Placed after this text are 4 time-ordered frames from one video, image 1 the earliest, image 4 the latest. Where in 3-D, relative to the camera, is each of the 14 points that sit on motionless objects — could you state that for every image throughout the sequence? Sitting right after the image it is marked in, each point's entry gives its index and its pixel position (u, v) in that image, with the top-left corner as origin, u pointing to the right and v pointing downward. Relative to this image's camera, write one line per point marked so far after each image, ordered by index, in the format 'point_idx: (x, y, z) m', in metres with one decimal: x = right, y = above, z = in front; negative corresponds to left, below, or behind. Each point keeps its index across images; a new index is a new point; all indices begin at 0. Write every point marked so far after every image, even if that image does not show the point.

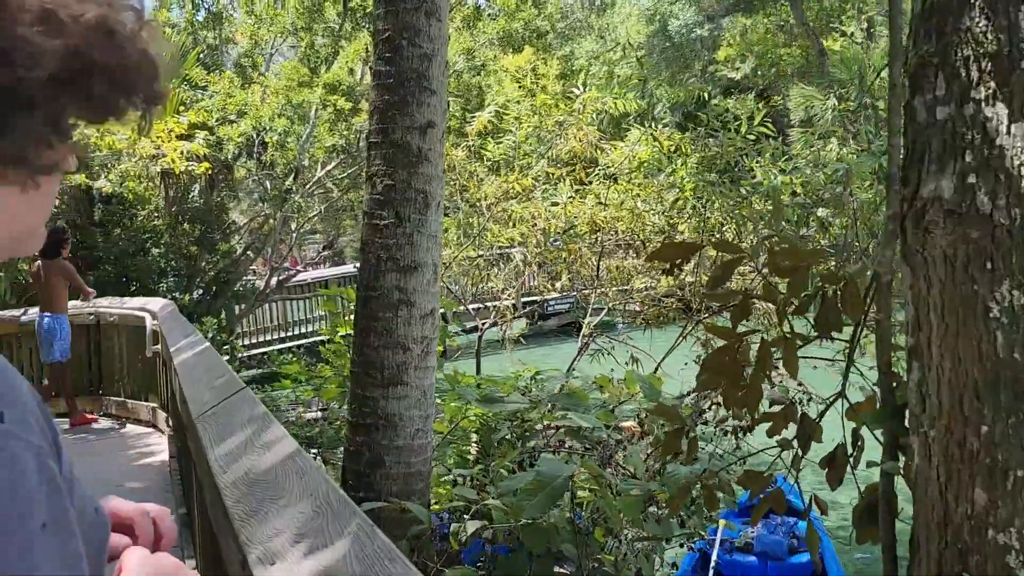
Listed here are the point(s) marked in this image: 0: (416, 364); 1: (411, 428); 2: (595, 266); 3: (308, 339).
0: (-0.3, -0.2, +2.8) m
1: (-0.3, -0.5, +2.8) m
2: (+0.6, +0.2, +6.6) m
3: (-3.4, -0.8, +14.3) m
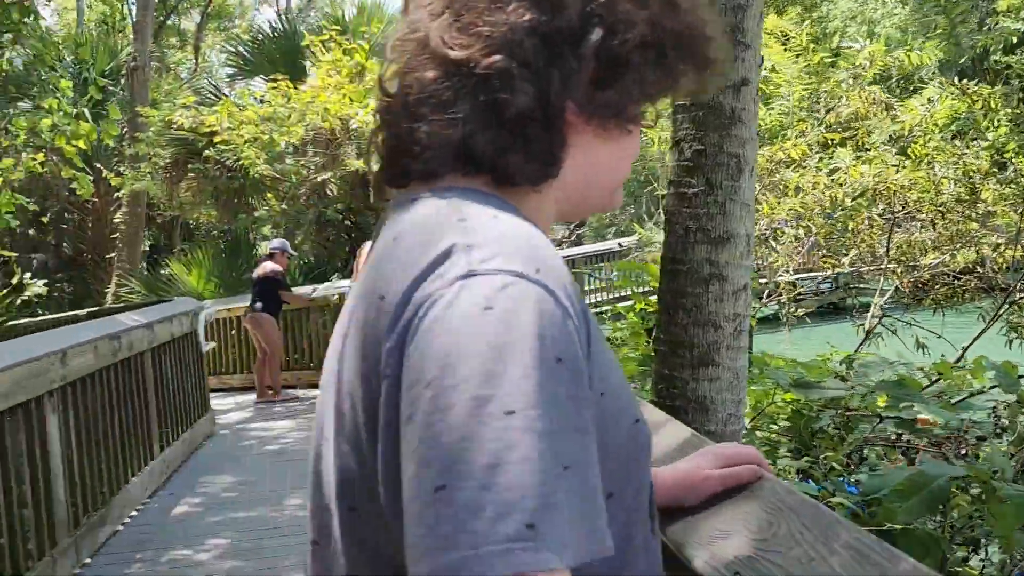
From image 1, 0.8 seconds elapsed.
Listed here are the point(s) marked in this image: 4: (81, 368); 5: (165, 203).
0: (+0.7, -0.2, +2.6) m
1: (+0.6, -0.4, +2.6) m
2: (+2.6, +0.3, +6.0) m
3: (+0.7, -0.5, +14.5) m
4: (-1.9, -0.4, +3.8) m
5: (-5.0, +1.2, +12.3) m
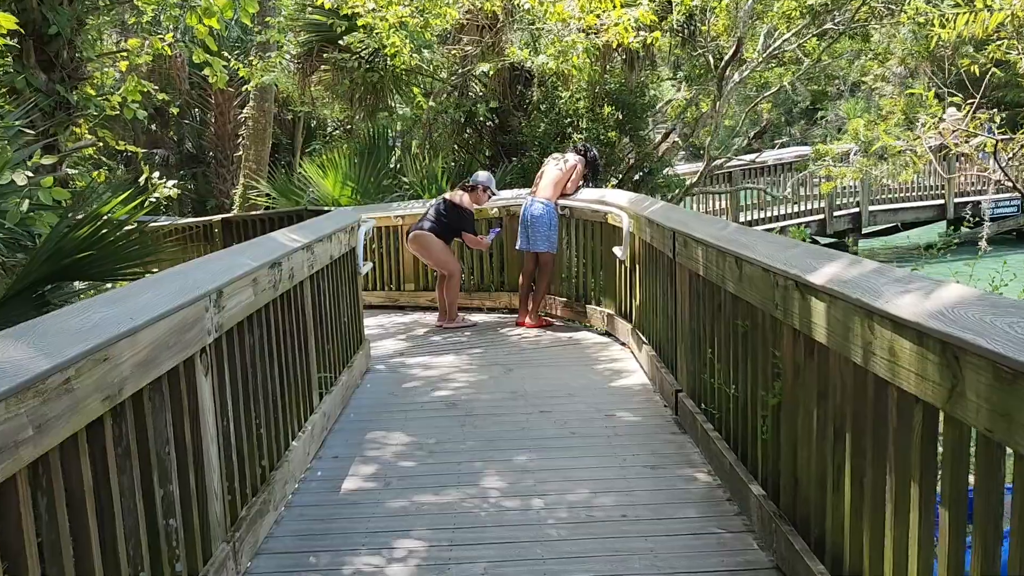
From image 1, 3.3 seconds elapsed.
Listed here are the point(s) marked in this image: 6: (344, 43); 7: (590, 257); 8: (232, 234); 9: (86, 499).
0: (+1.5, -0.1, +1.3) m
1: (+1.5, -0.3, +1.3) m
2: (+3.8, +0.6, +4.4) m
3: (+3.0, +0.8, +13.1) m
4: (-0.9, -0.1, +2.8) m
5: (-2.9, +2.5, +11.4) m
6: (-1.8, +2.6, +9.1) m
7: (+0.6, +0.2, +6.3) m
8: (-2.3, +0.4, +7.0) m
9: (-0.9, -0.4, +1.8) m
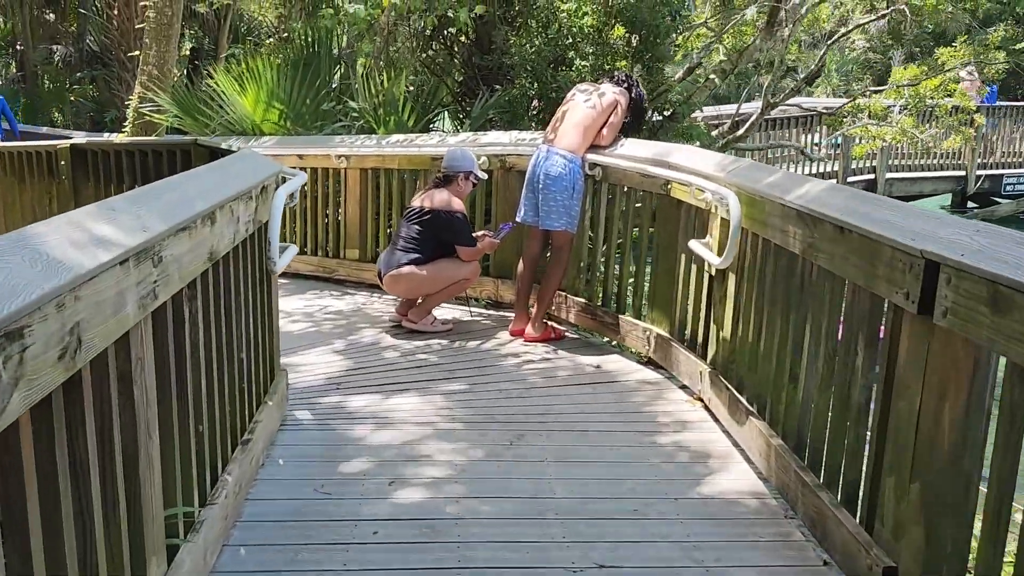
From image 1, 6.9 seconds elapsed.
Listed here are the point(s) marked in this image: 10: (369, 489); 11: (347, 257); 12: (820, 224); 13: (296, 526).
0: (+1.9, -0.6, -0.7) m
1: (+1.8, -0.8, -0.6) m
2: (+4.0, +0.3, +2.5) m
3: (+2.5, +1.2, +11.1) m
4: (-0.6, -0.3, +0.7) m
5: (-3.1, +3.1, +8.8) m
6: (-1.8, +2.9, +6.6) m
7: (+0.6, +0.2, +4.2) m
8: (-2.3, +0.6, +4.6) m
9: (-0.6, -0.7, -0.3) m
10: (-0.5, -0.6, +2.8) m
11: (-1.1, +0.2, +5.9) m
12: (+0.9, +0.2, +2.5) m
13: (-0.6, -0.7, +2.5) m
